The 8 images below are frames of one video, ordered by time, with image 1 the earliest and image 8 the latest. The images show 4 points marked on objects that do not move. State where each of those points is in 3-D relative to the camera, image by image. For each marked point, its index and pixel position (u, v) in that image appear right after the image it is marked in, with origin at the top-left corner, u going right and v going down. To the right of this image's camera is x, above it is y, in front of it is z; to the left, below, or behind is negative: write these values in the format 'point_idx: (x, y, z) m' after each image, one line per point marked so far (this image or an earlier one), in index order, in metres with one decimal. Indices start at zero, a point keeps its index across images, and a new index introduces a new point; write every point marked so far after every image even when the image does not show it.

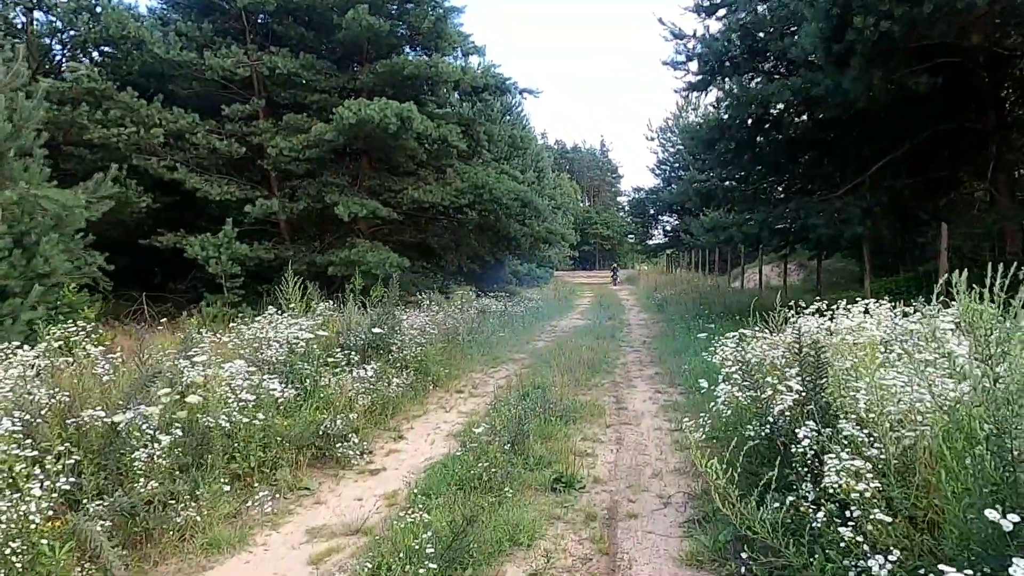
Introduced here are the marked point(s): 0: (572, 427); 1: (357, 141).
0: (+0.4, -0.9, +4.3) m
1: (-2.7, +2.6, +11.5) m
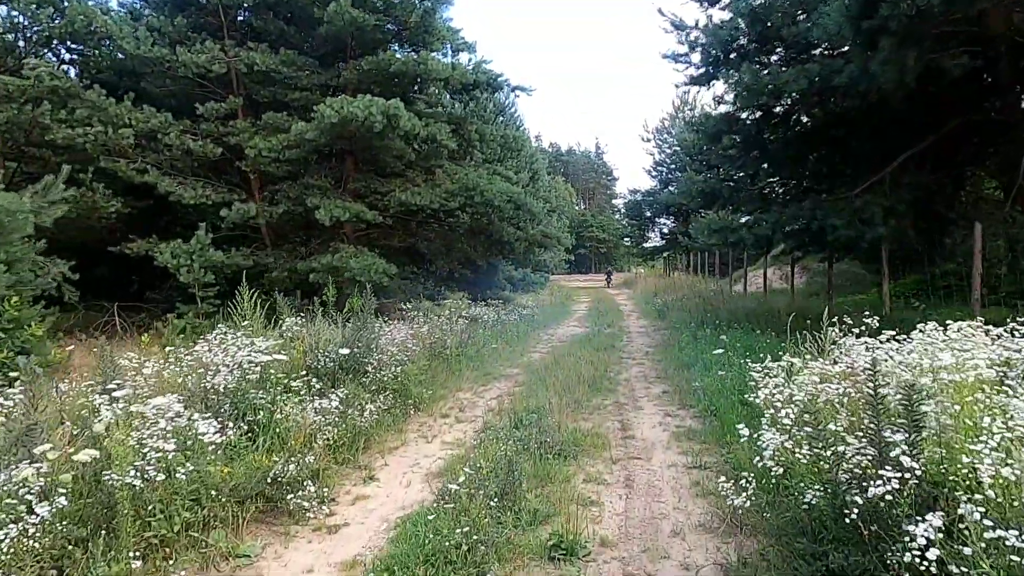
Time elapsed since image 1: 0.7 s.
0: (+0.3, -1.0, +3.7) m
1: (-2.8, +2.4, +10.9) m
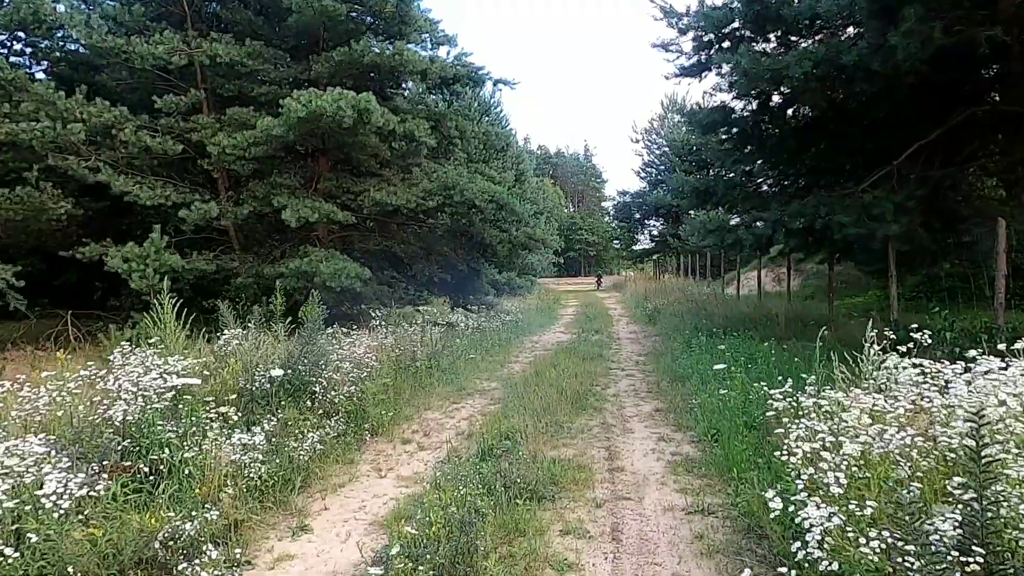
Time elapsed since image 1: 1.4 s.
0: (+0.2, -1.0, +3.0) m
1: (-3.1, +2.3, +10.2) m
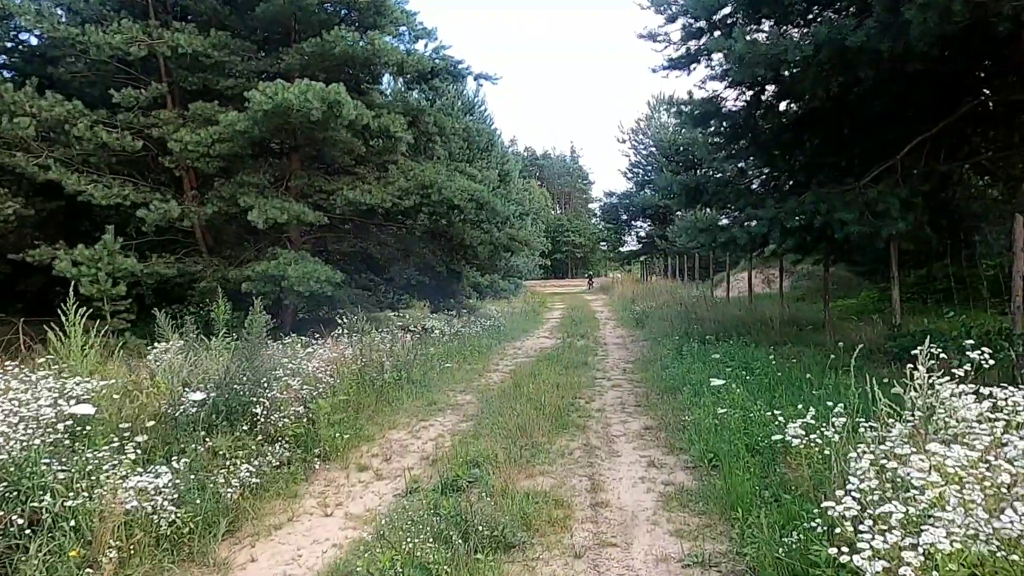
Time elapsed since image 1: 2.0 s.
0: (0.0, -1.0, +2.5) m
1: (-3.4, +2.3, +9.7) m
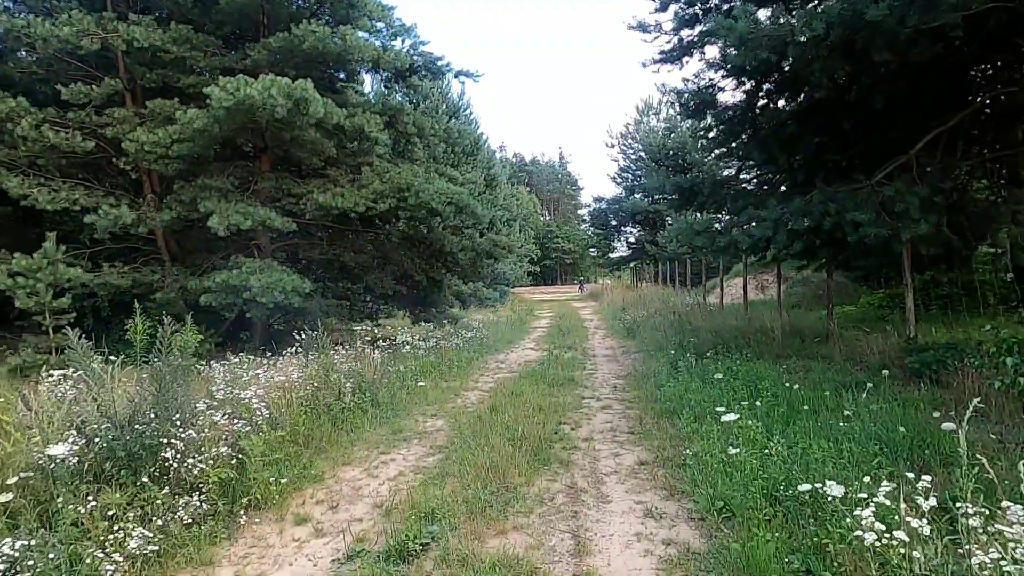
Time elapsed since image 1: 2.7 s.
0: (-0.1, -1.1, +1.9) m
1: (-3.6, +2.1, +9.0) m
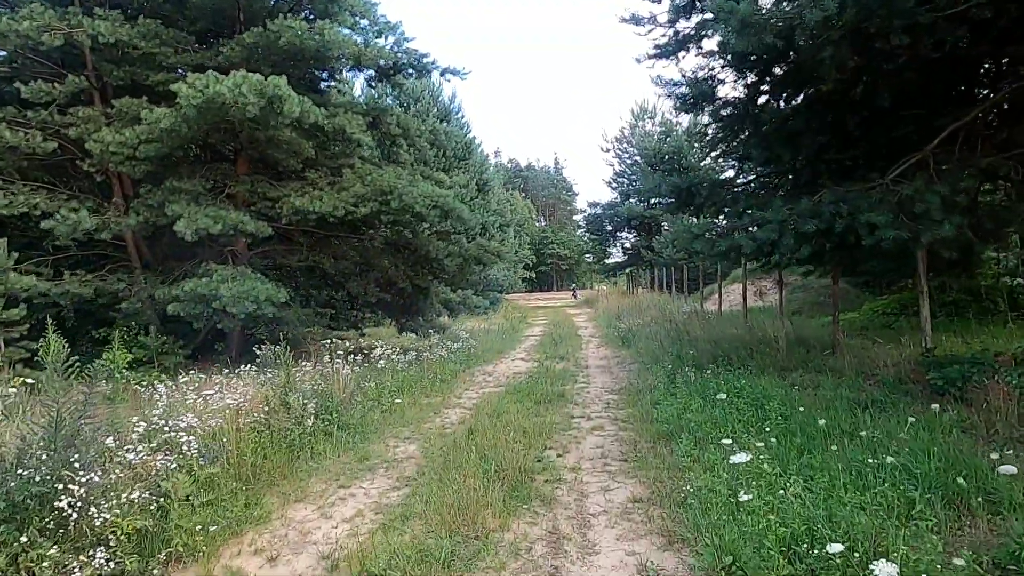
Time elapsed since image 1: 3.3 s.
0: (-0.2, -1.1, +1.4) m
1: (-3.8, +2.0, +8.5) m
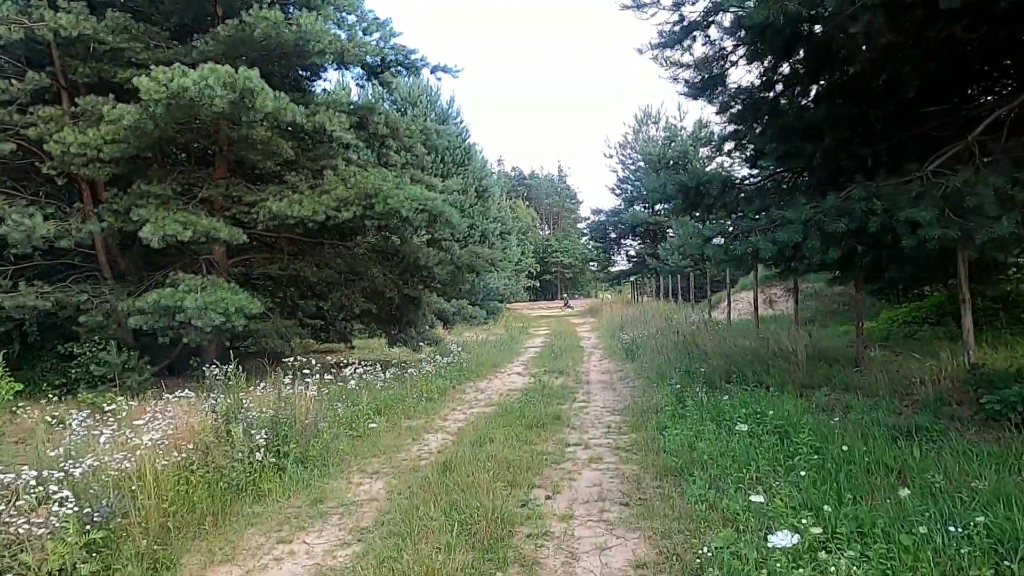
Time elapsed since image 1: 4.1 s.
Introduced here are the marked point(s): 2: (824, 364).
0: (-0.4, -1.1, +0.7) m
1: (-3.9, +1.9, +7.9) m
2: (+3.2, -0.8, +6.7) m
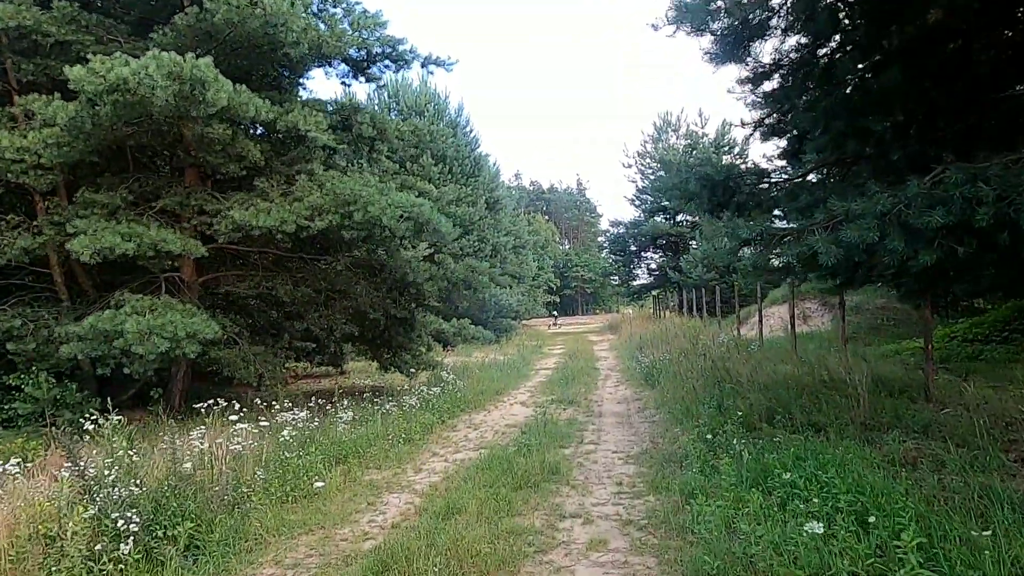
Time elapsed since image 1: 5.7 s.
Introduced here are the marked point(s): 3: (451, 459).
0: (-0.6, -1.2, -0.5) m
1: (-3.9, +1.7, +6.9) m
2: (+3.1, -0.9, +5.5) m
3: (-0.5, -1.4, +5.4) m
